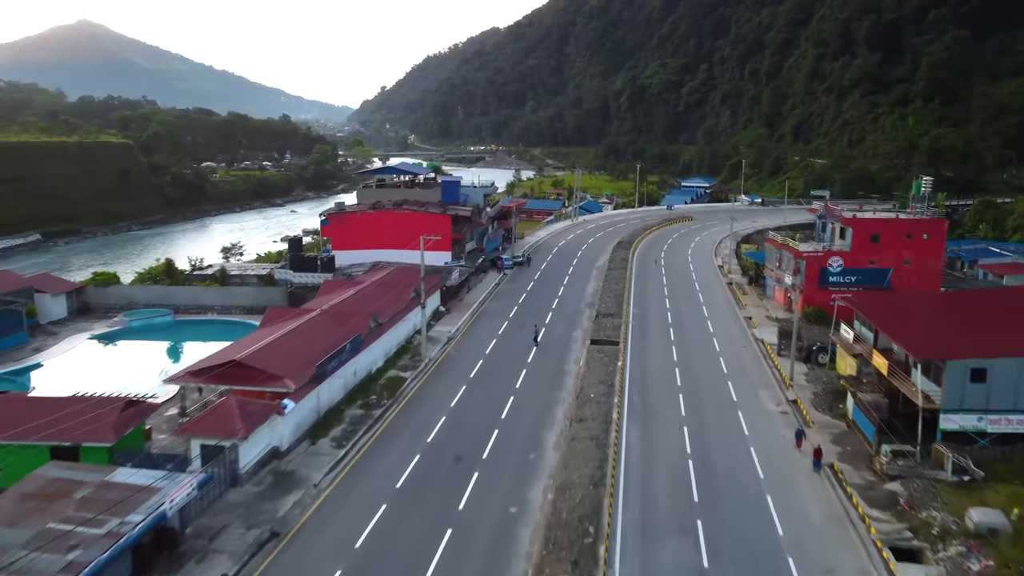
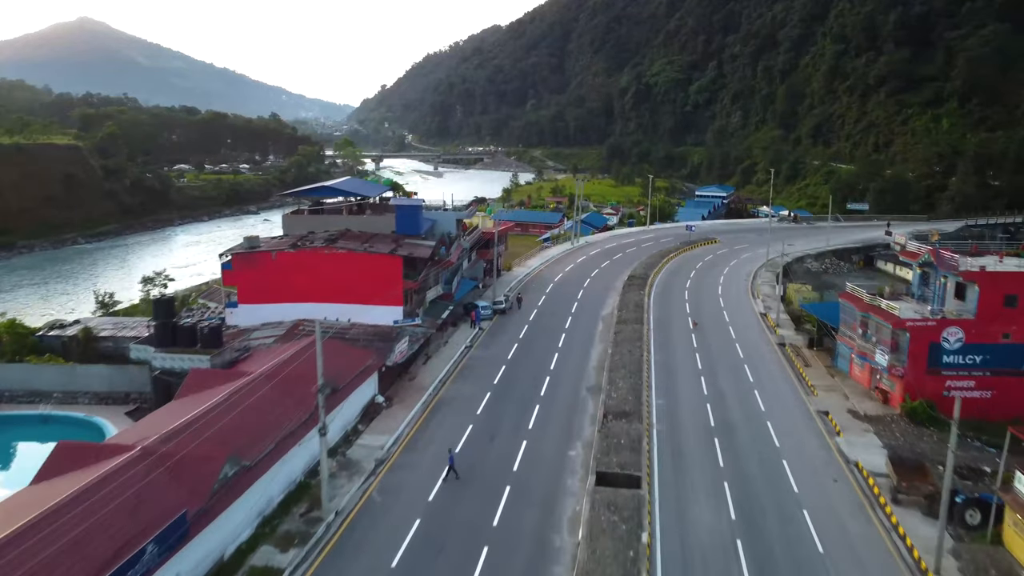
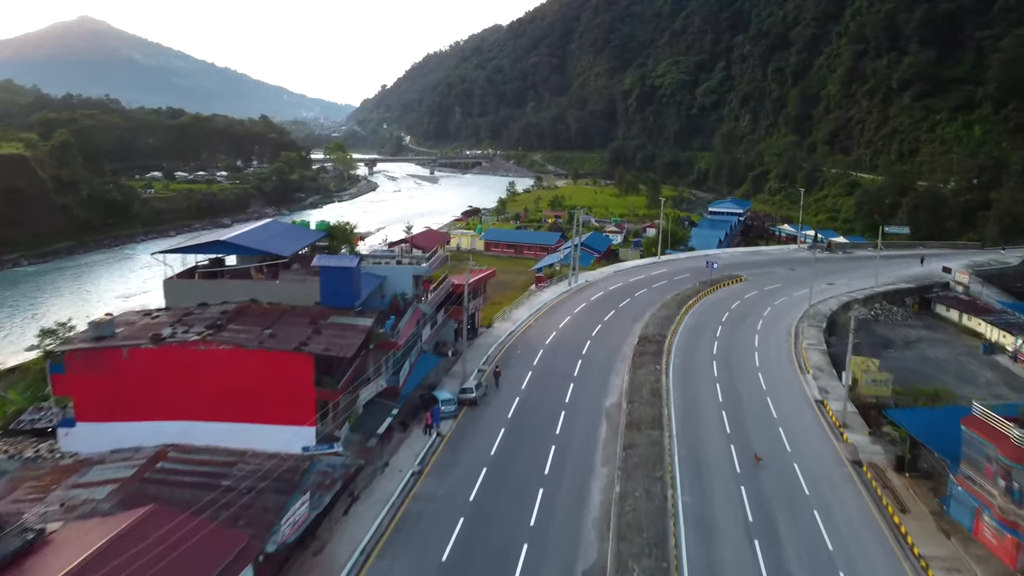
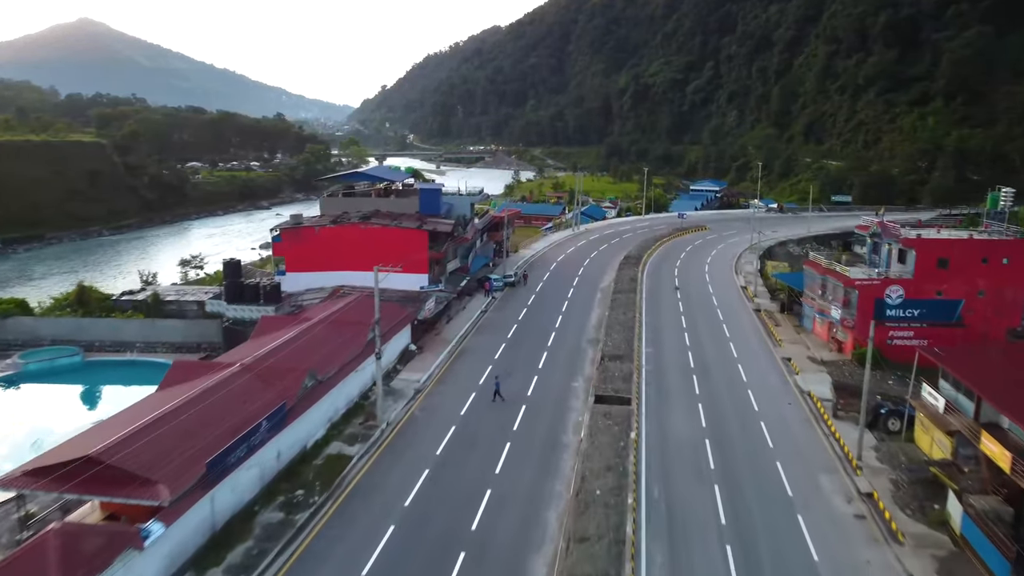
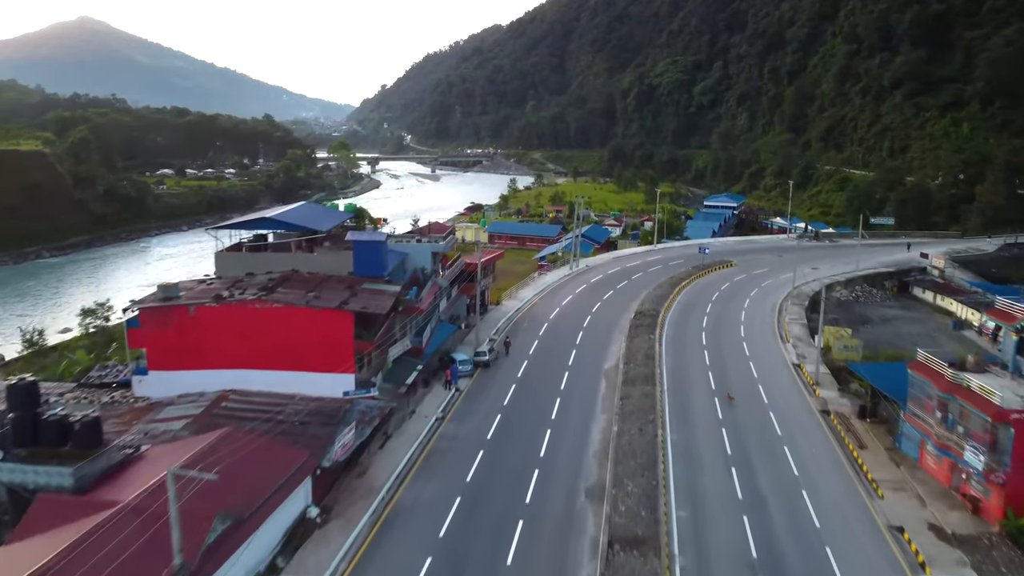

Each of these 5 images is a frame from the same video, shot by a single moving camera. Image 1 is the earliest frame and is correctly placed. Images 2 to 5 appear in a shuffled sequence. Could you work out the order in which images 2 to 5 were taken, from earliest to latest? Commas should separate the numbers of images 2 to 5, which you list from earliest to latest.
4, 2, 5, 3
